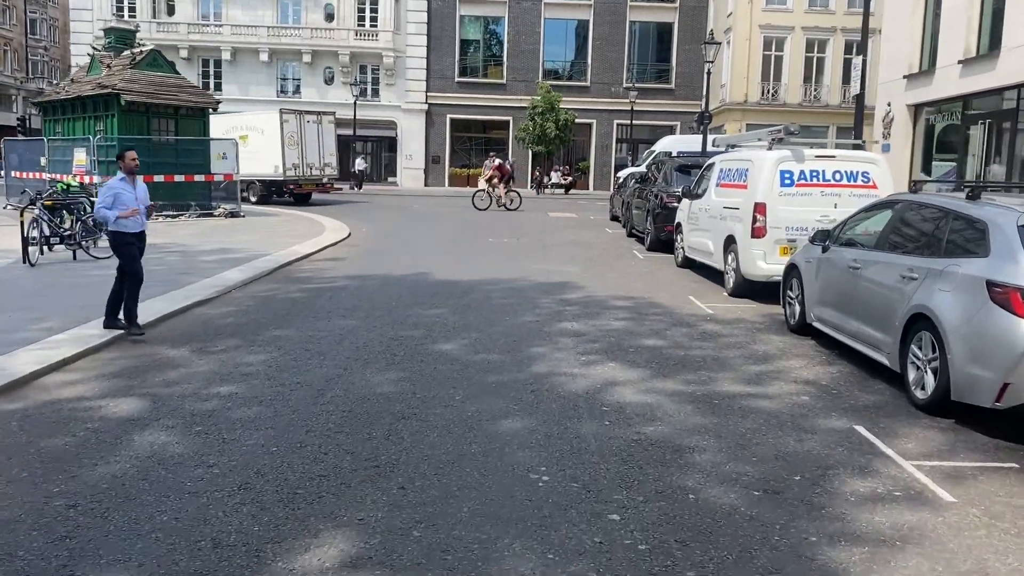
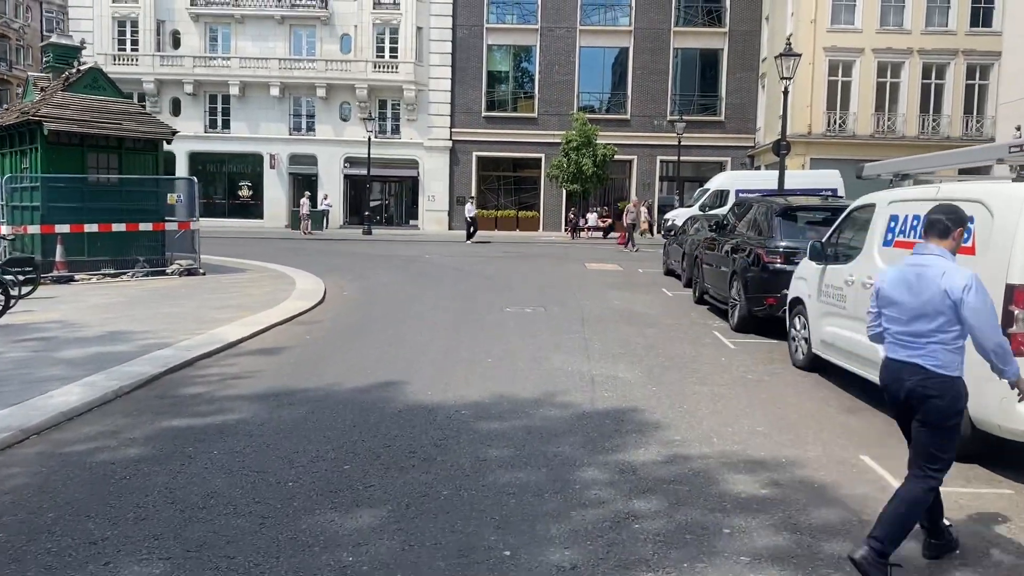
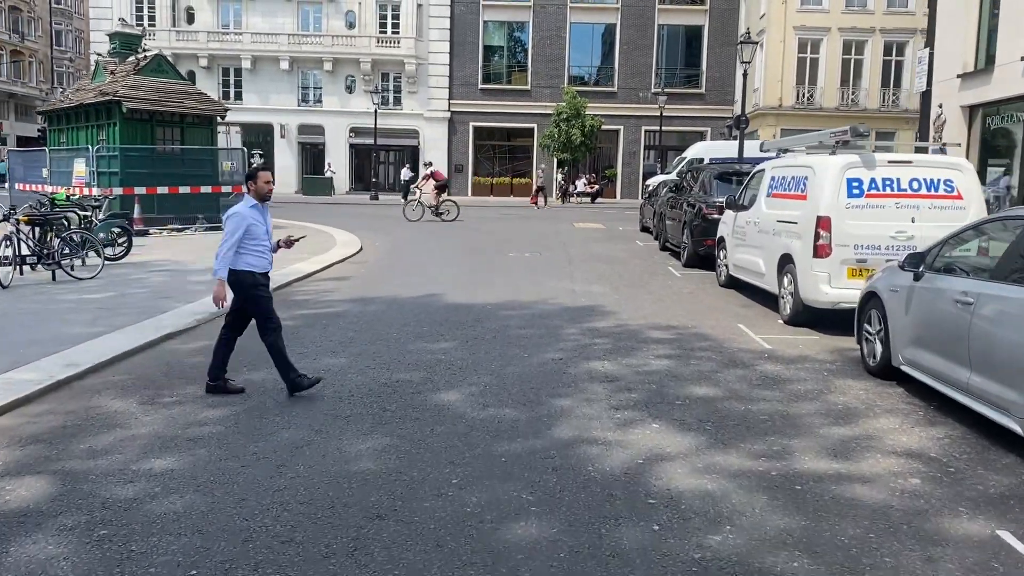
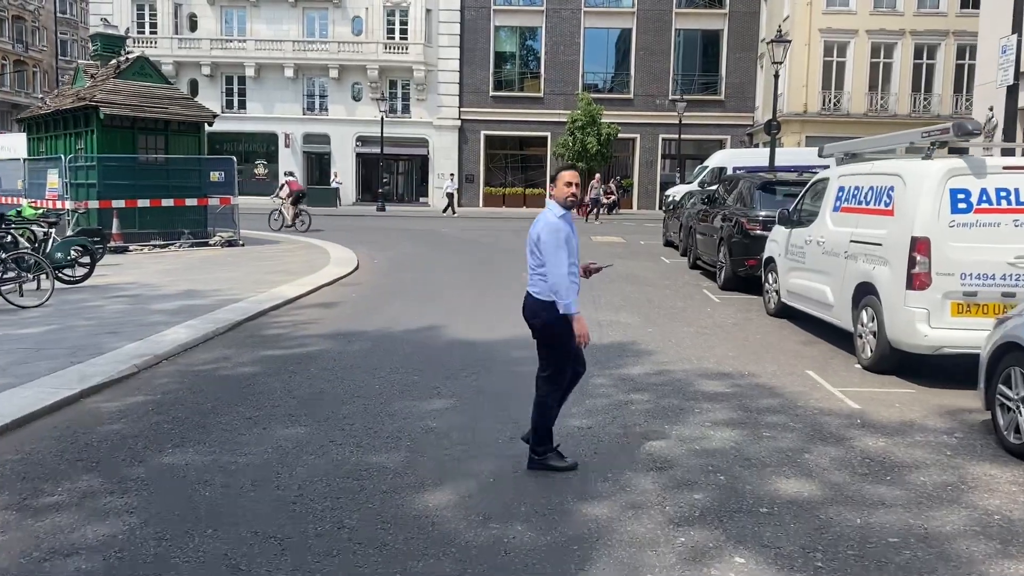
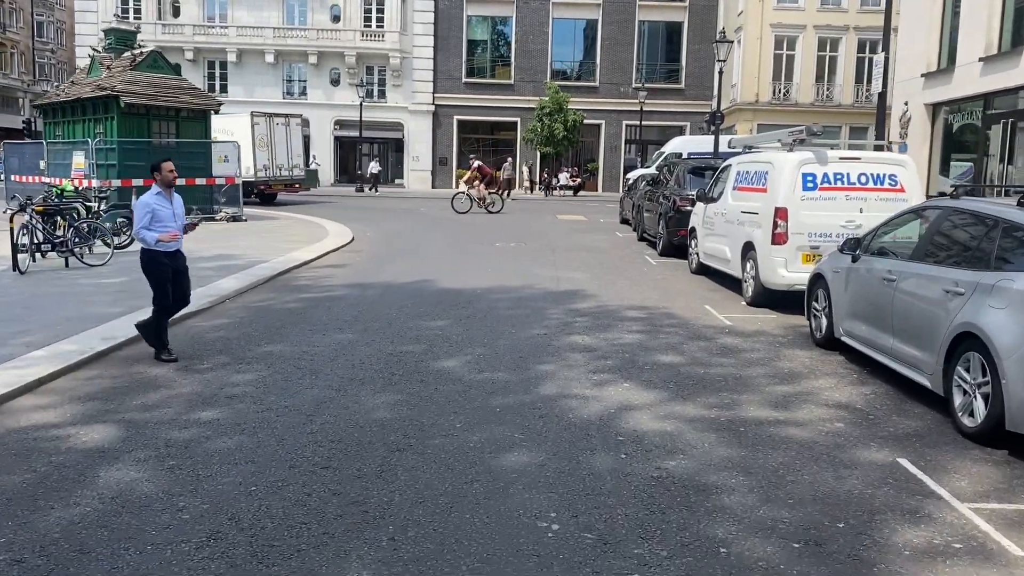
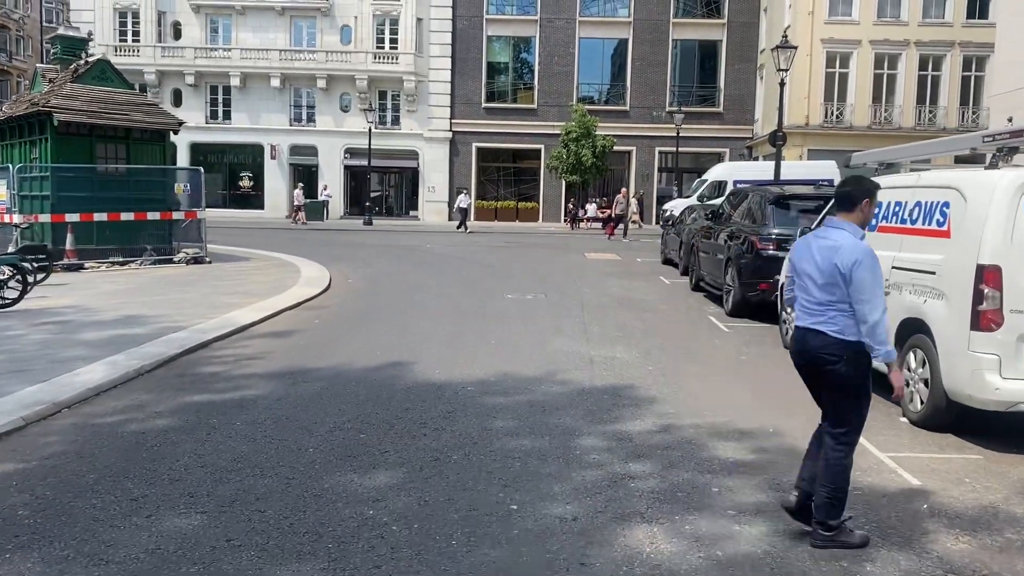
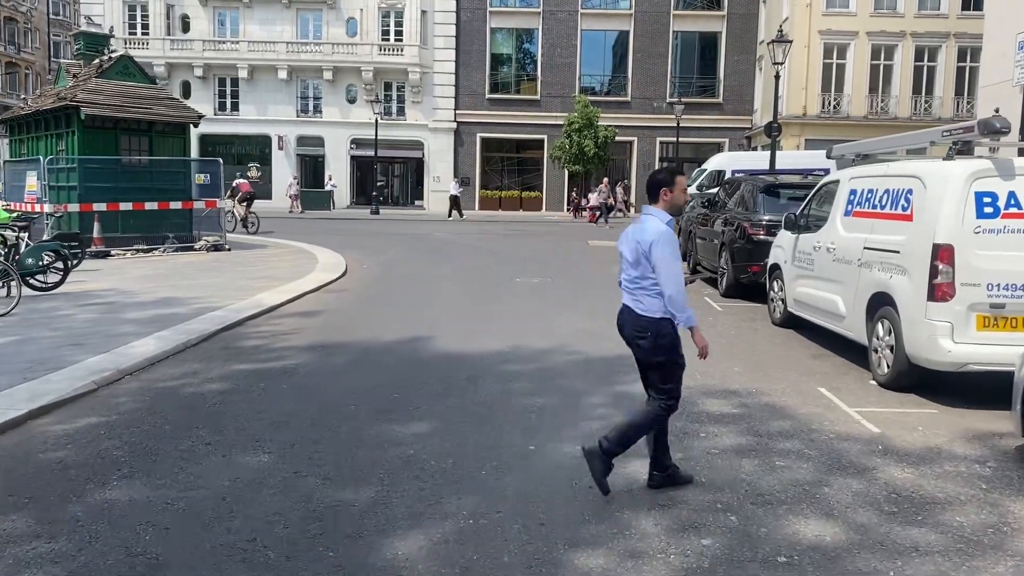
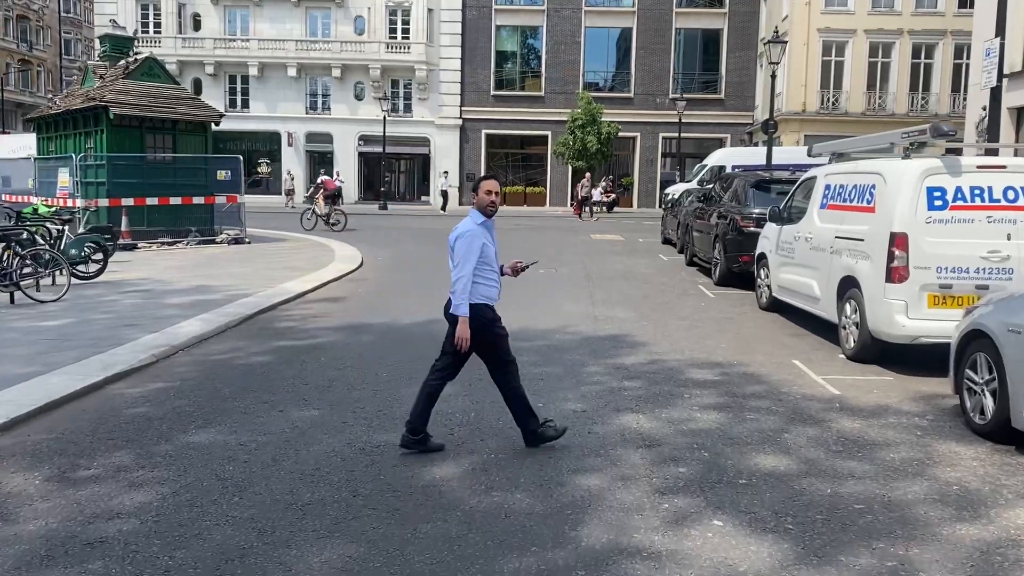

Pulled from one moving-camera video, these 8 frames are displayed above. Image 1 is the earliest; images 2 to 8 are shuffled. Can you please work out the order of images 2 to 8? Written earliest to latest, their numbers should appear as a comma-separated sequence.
5, 3, 8, 4, 7, 6, 2
